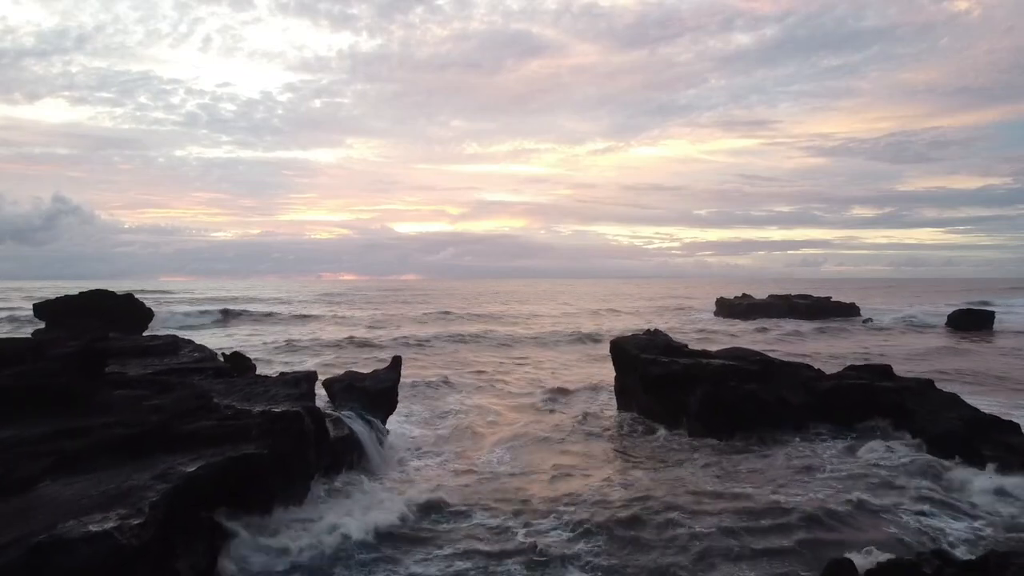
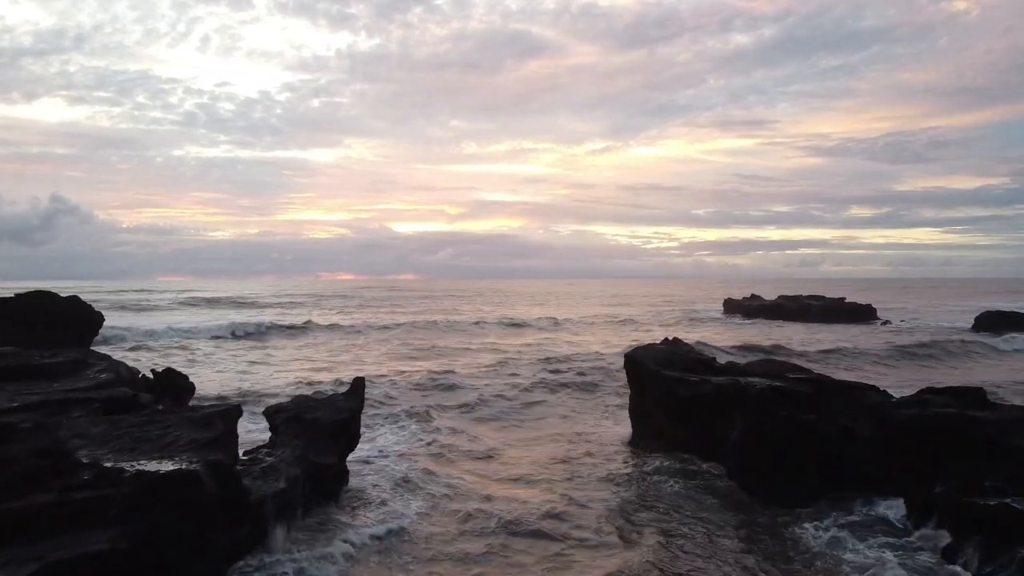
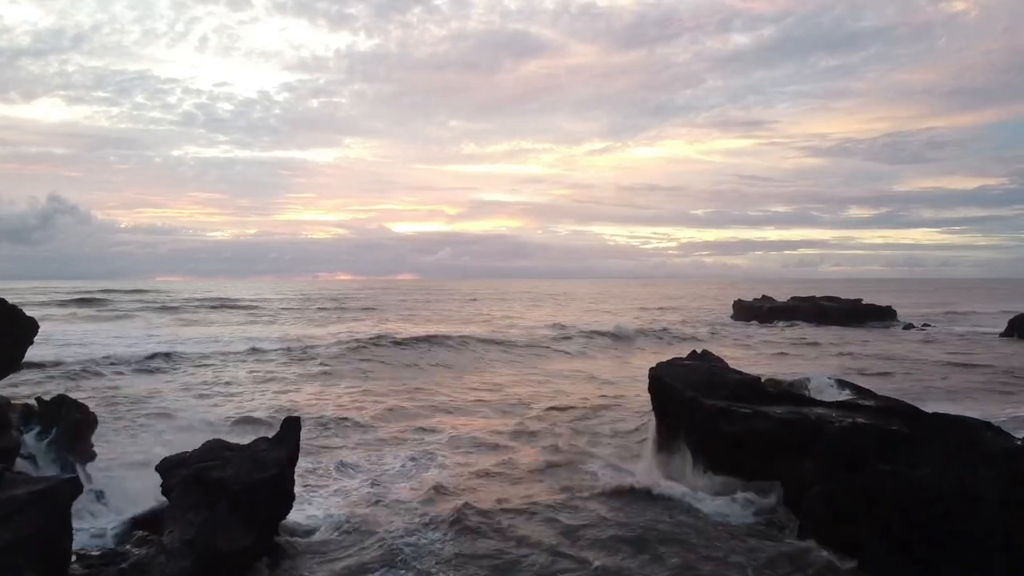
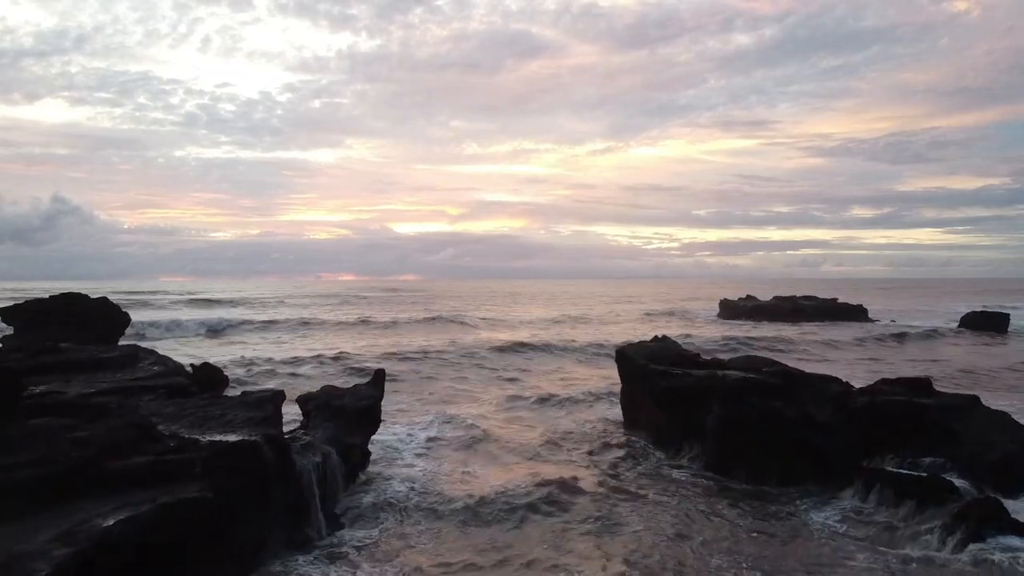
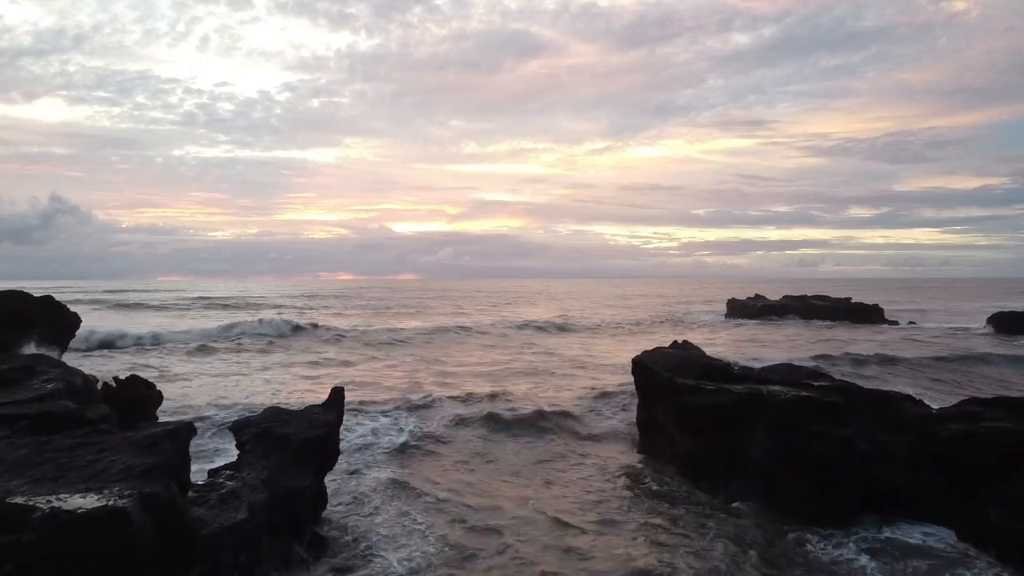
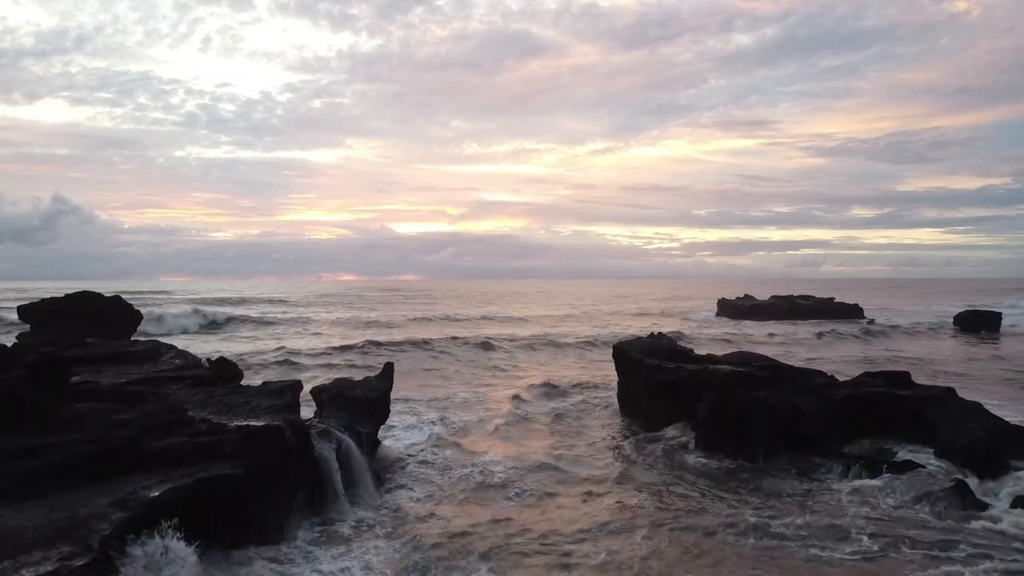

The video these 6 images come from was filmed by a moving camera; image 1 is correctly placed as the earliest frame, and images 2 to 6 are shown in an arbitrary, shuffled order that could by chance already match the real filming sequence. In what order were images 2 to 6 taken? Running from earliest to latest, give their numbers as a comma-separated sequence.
6, 4, 2, 5, 3
